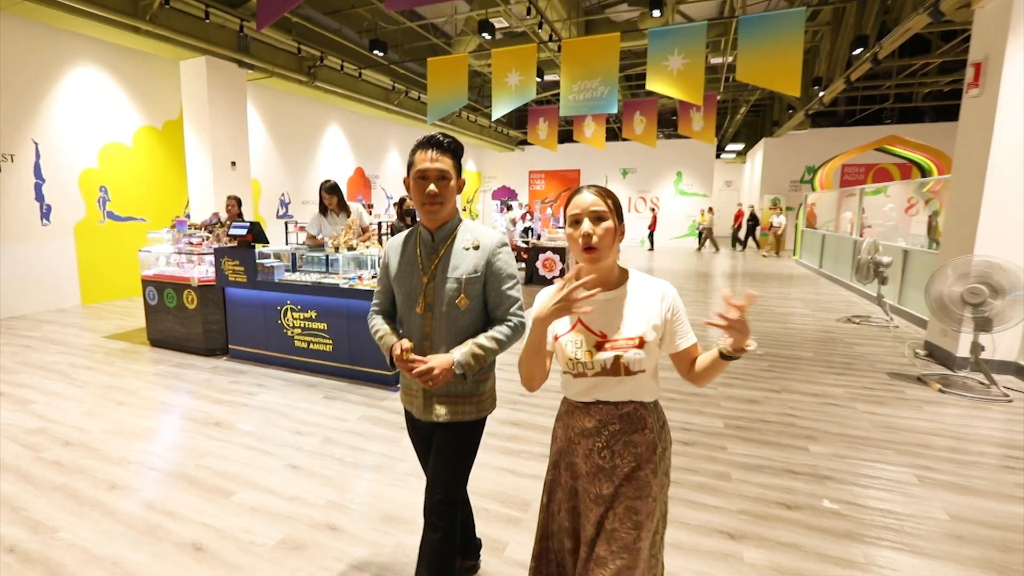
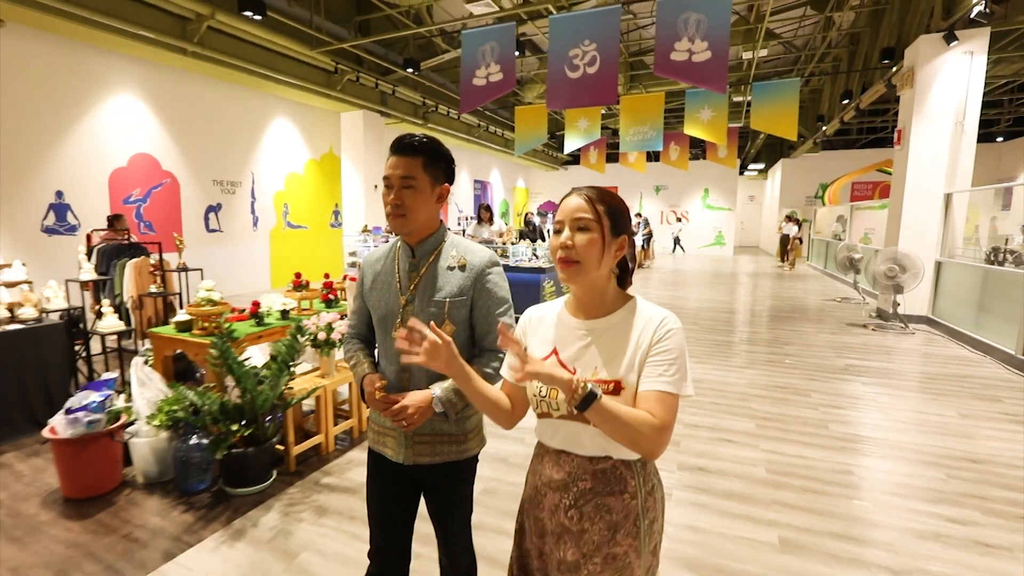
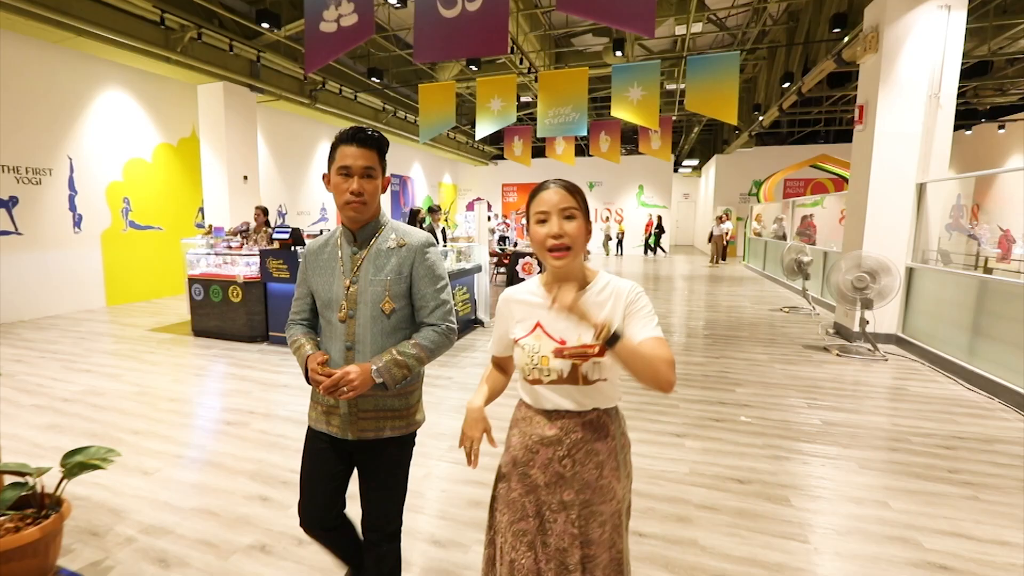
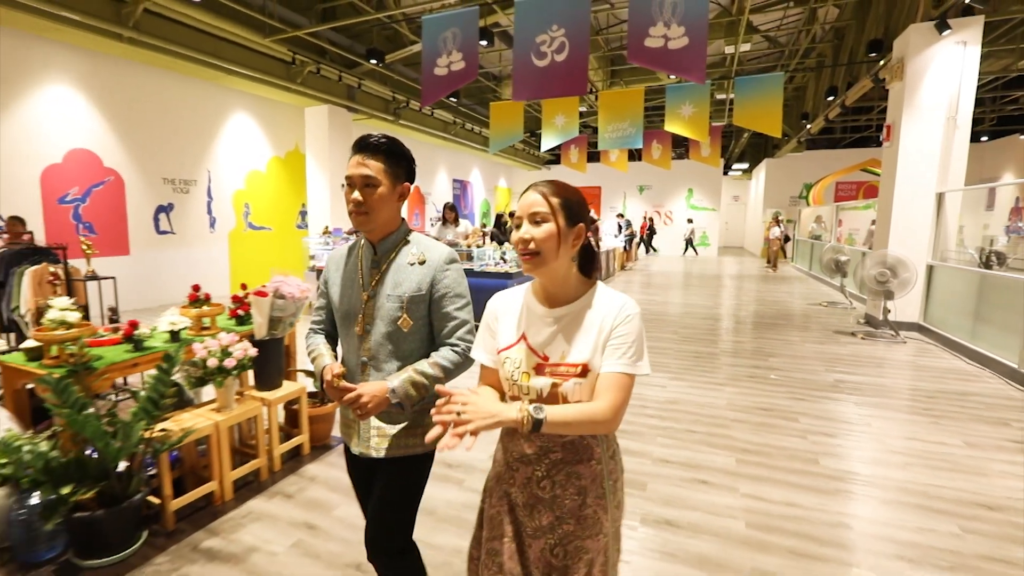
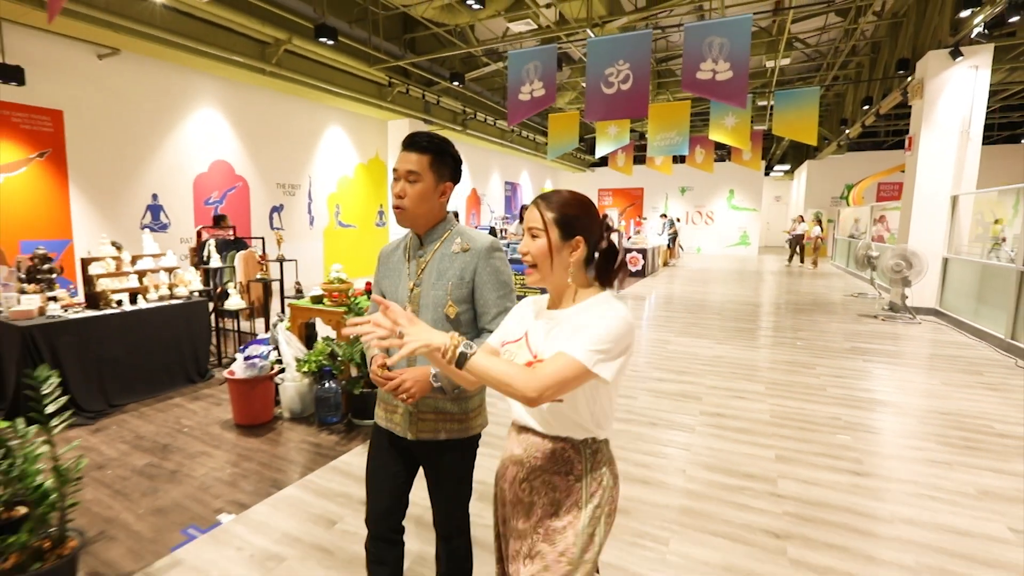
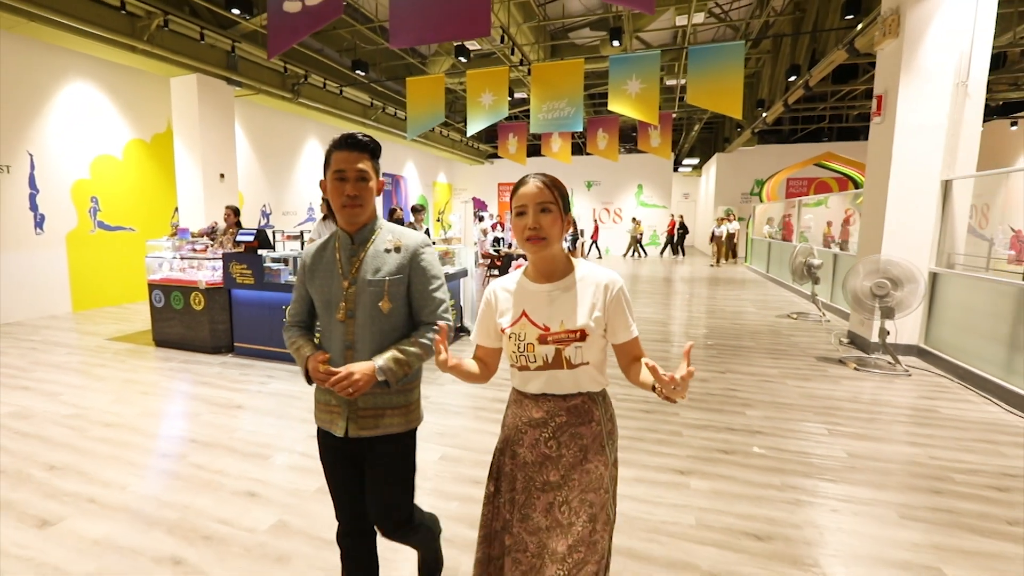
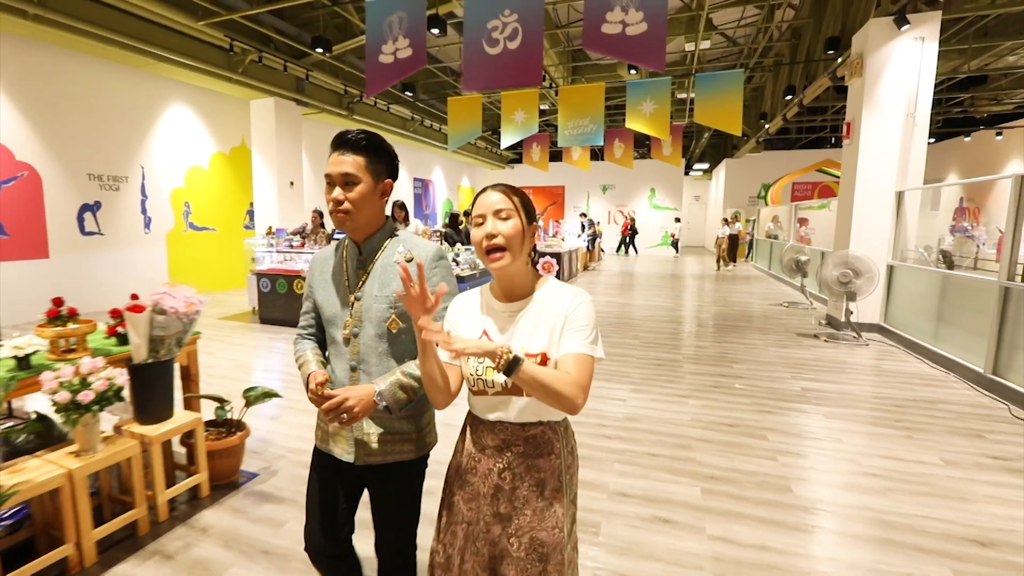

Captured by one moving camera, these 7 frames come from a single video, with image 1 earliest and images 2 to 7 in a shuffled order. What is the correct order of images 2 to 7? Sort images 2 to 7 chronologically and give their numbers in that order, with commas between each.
6, 3, 7, 4, 2, 5
